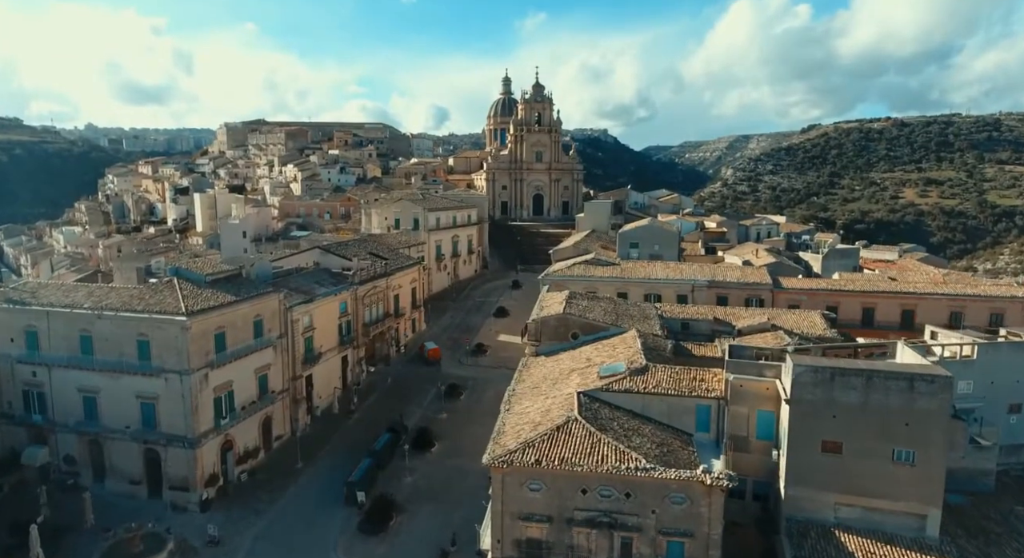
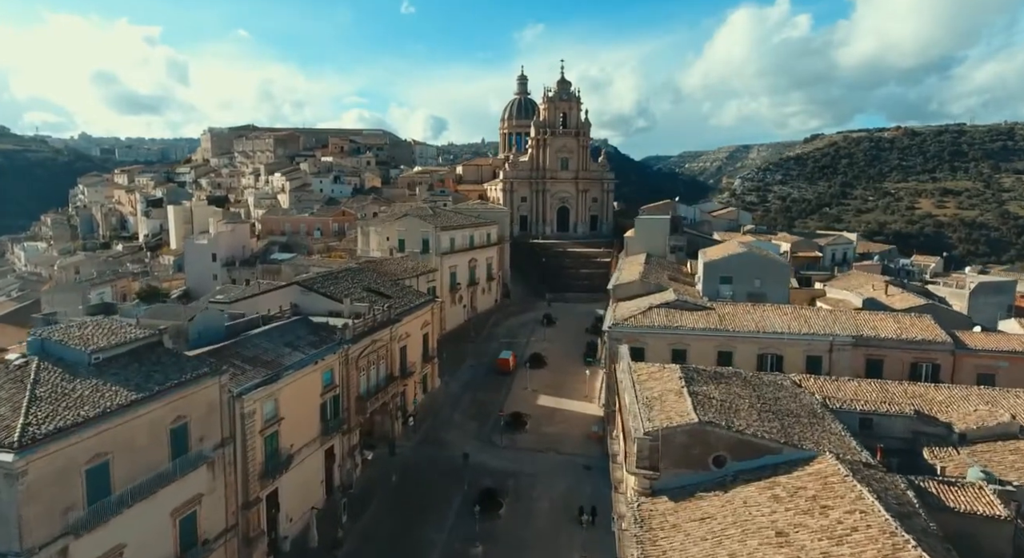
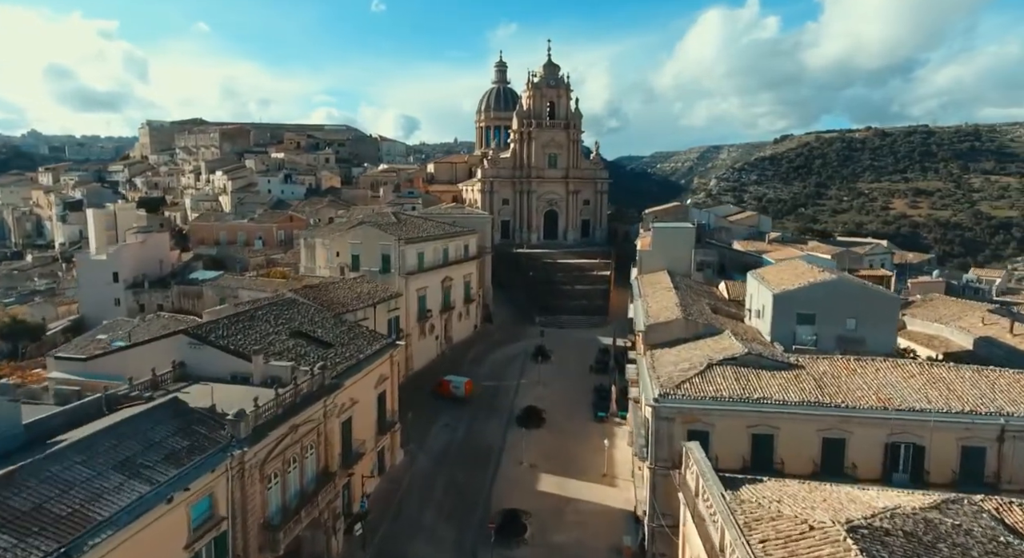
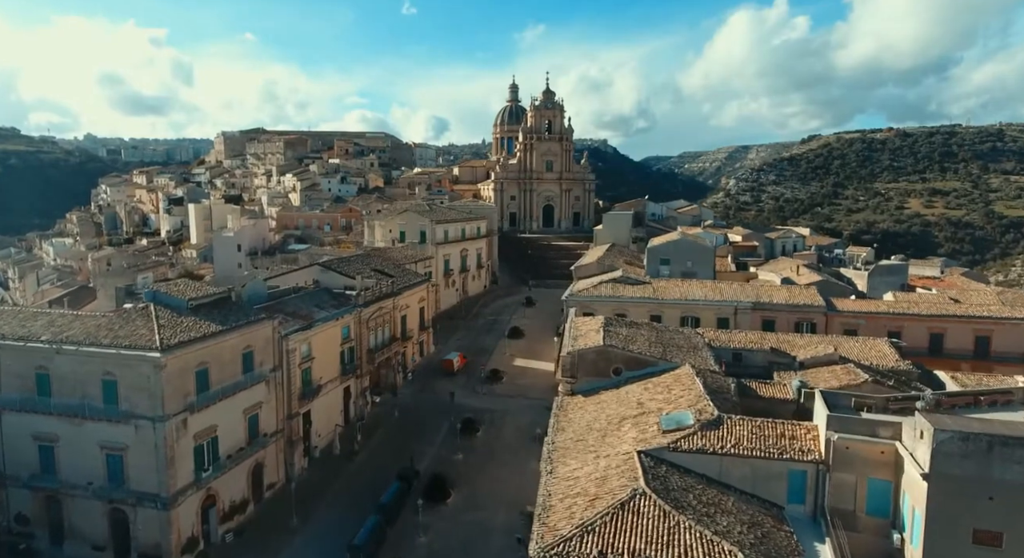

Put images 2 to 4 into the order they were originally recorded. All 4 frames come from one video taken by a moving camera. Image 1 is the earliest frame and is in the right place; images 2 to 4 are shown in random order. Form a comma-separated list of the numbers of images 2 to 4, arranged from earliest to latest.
4, 2, 3
